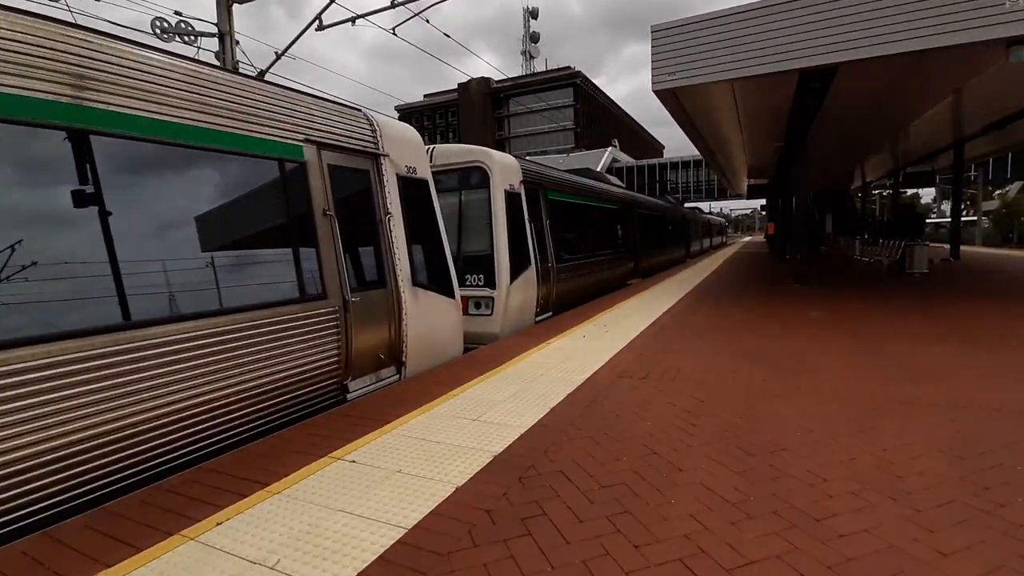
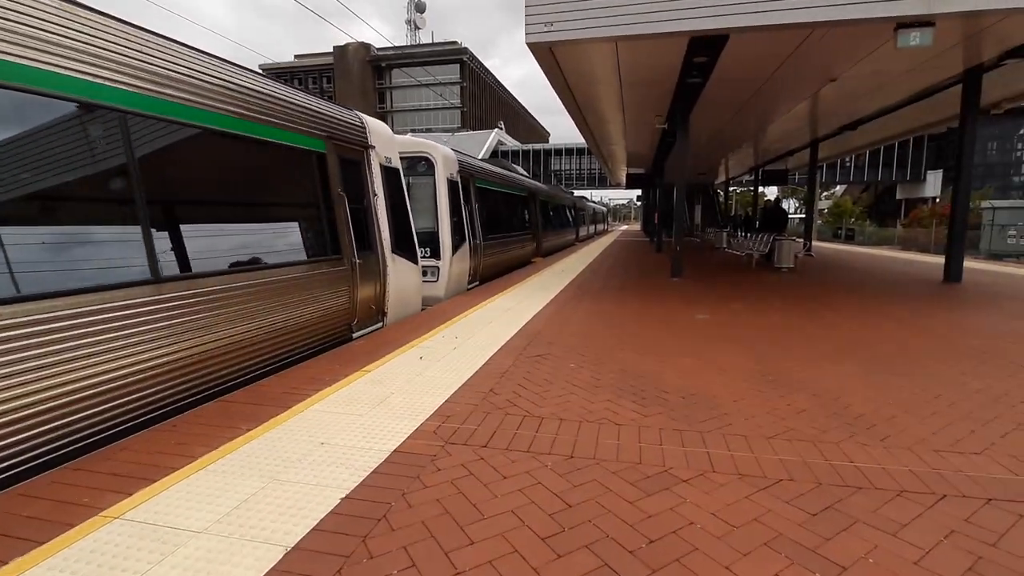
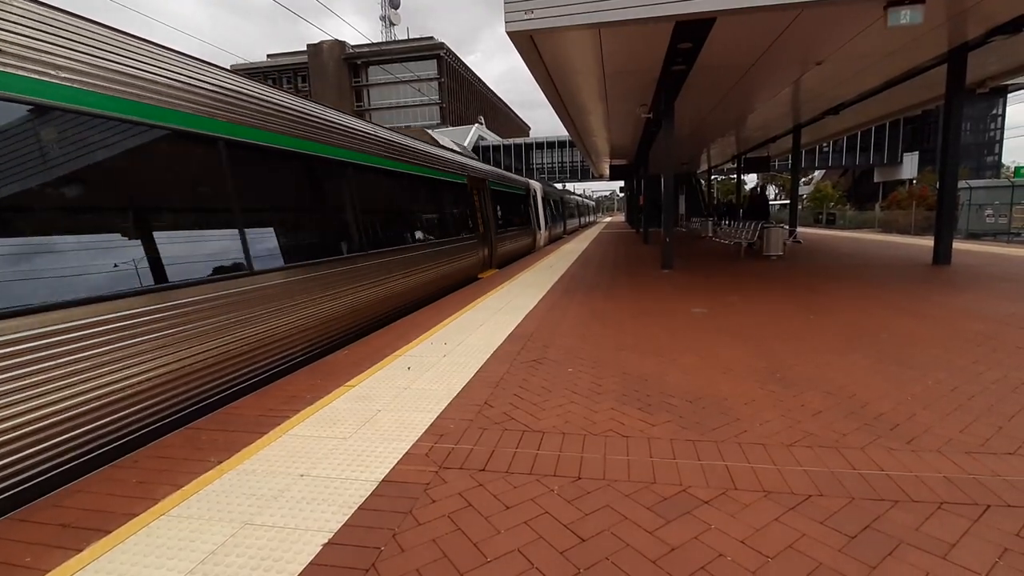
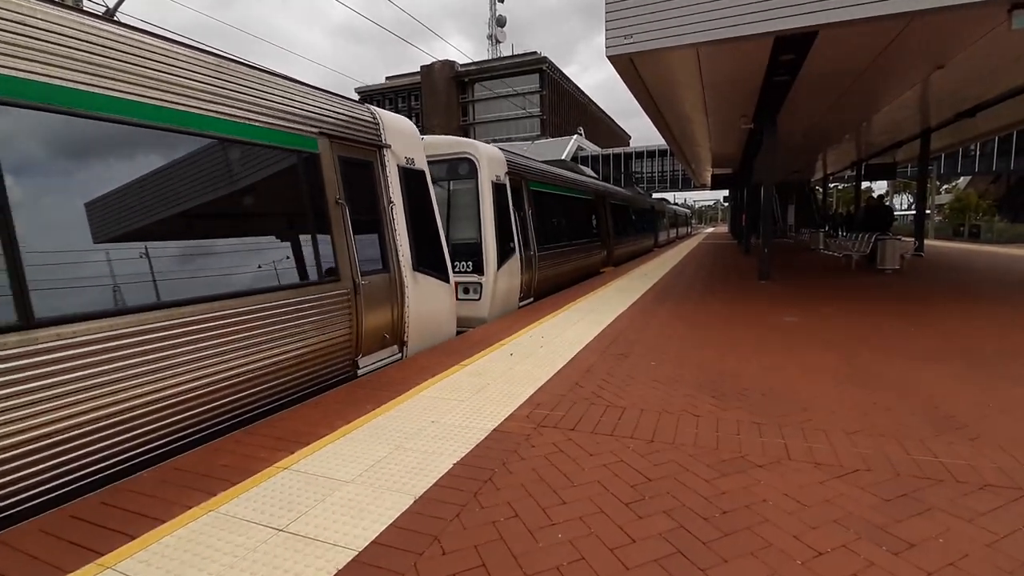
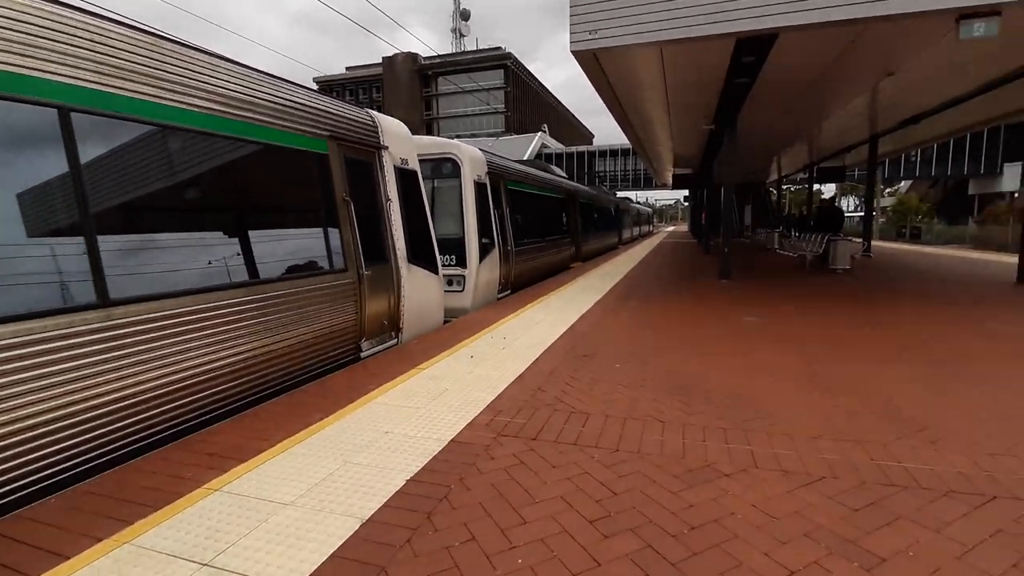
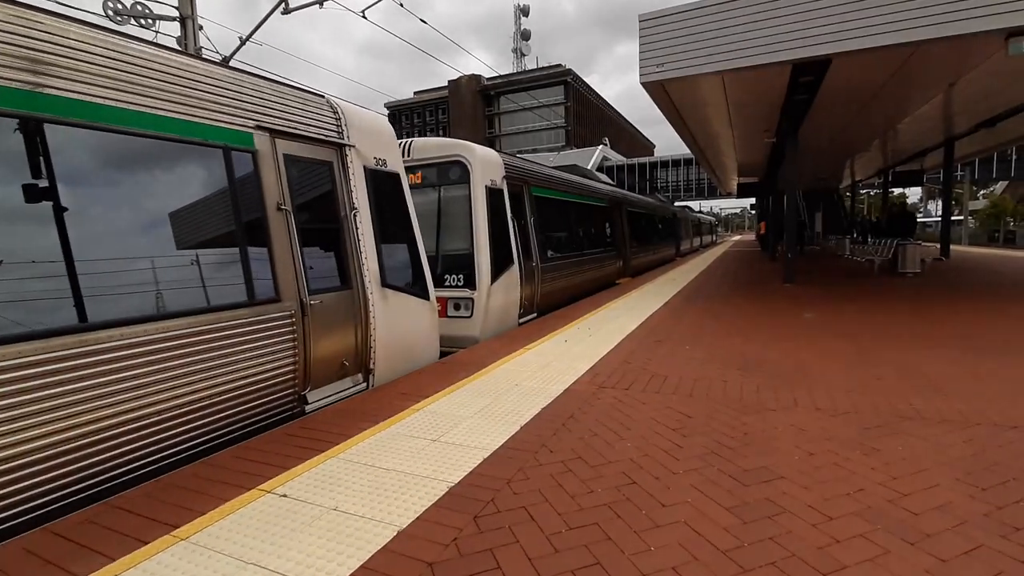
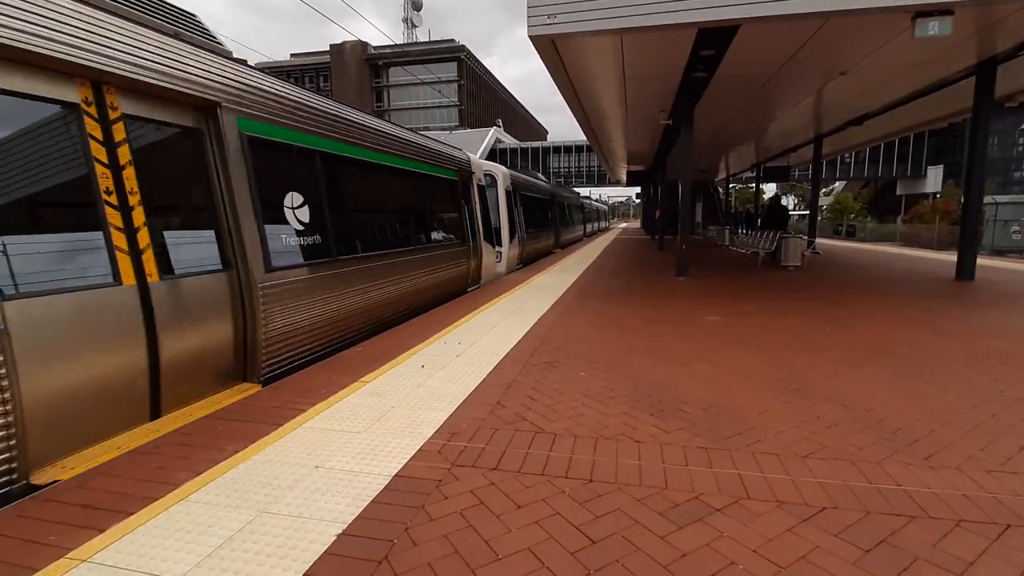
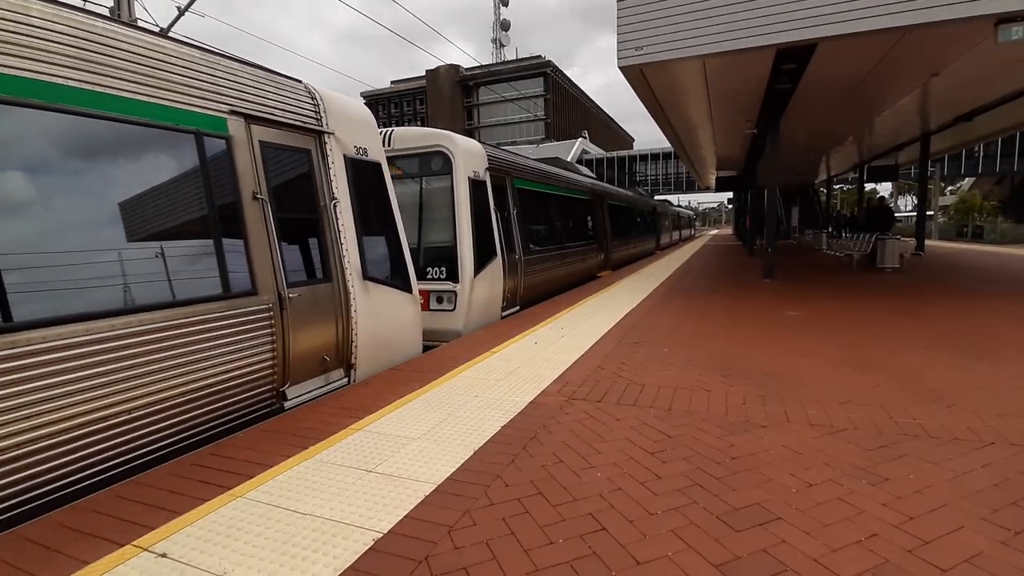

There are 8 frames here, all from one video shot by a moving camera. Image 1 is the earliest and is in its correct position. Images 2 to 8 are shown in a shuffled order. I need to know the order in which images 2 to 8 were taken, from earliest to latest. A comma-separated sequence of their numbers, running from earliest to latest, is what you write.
6, 8, 4, 5, 2, 7, 3
